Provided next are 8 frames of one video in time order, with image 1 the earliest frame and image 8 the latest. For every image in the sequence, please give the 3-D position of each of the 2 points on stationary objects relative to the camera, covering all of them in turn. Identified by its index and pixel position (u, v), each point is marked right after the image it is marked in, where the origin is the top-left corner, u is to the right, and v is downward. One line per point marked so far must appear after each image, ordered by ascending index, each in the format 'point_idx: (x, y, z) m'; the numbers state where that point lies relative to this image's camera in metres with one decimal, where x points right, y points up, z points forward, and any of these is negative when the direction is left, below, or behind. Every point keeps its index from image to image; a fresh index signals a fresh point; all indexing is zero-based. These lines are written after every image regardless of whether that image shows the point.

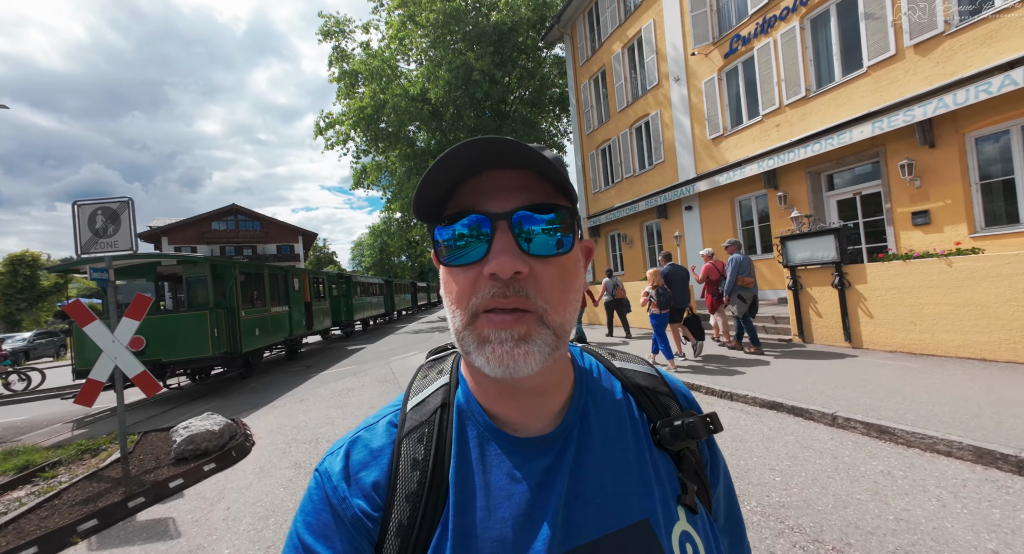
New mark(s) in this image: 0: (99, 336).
0: (-5.3, -0.8, +5.5) m
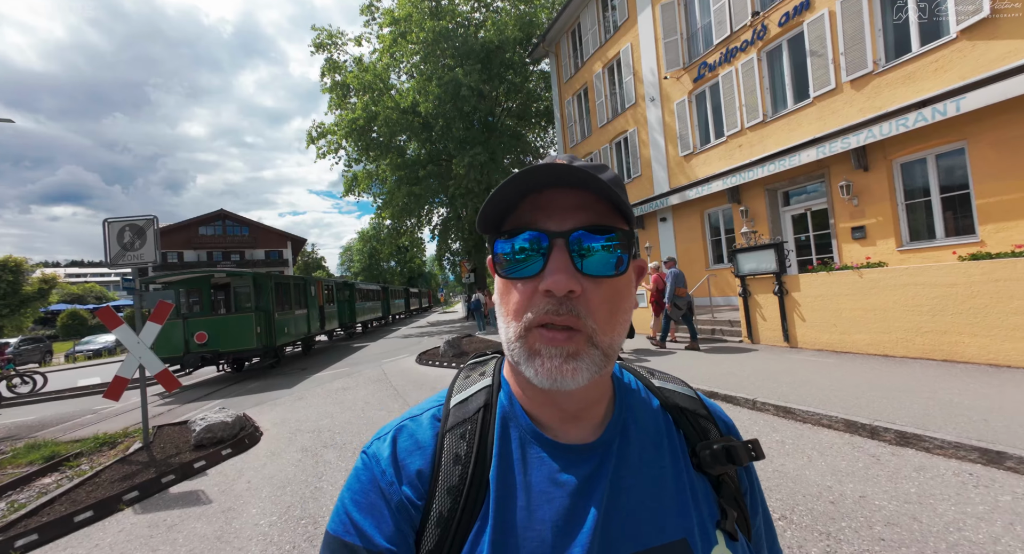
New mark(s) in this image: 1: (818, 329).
0: (-5.6, -0.9, +6.2) m
1: (+5.1, -0.9, +6.9) m
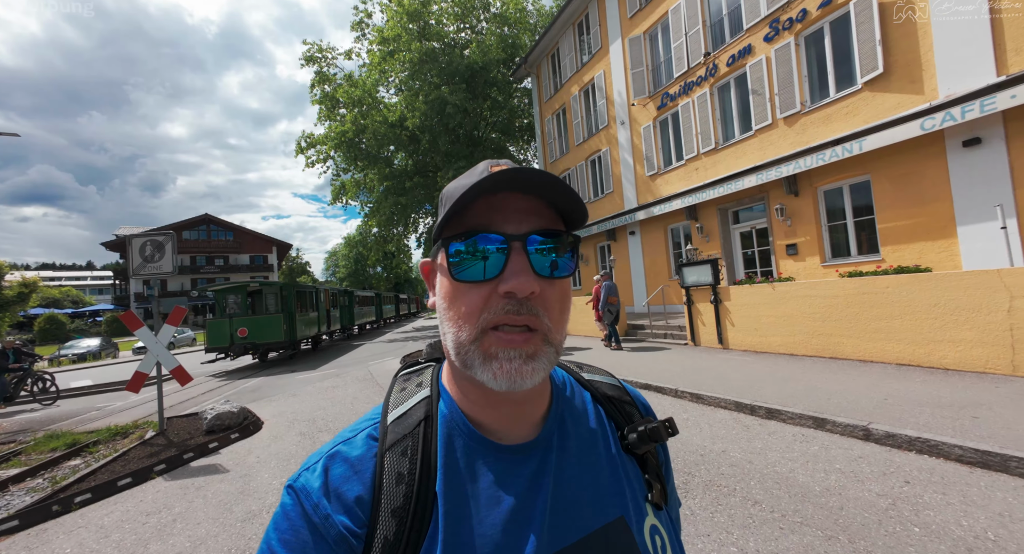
0: (-6.1, -1.0, +7.1) m
1: (+4.5, -1.1, +8.2) m
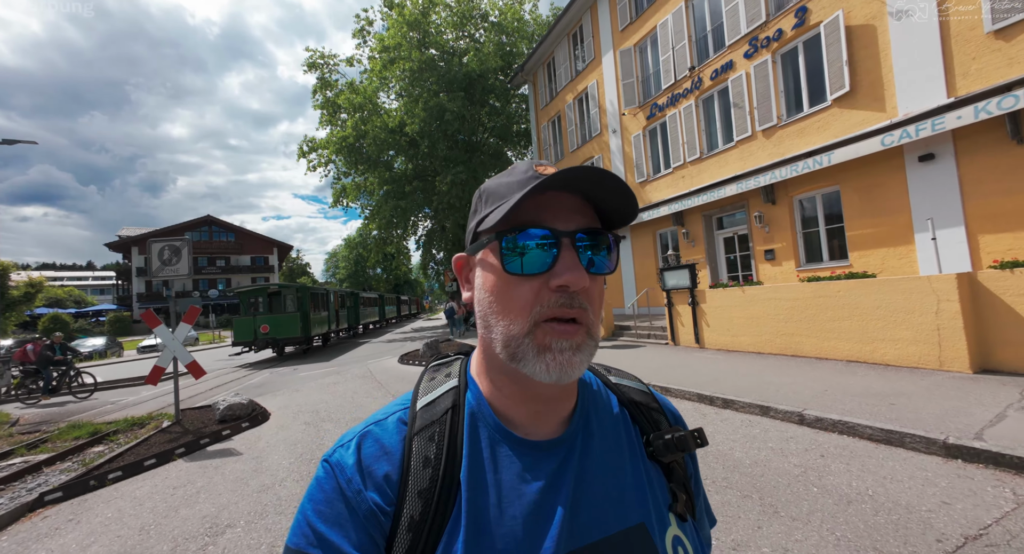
0: (-6.4, -1.1, +7.8) m
1: (+4.3, -1.2, +8.8) m
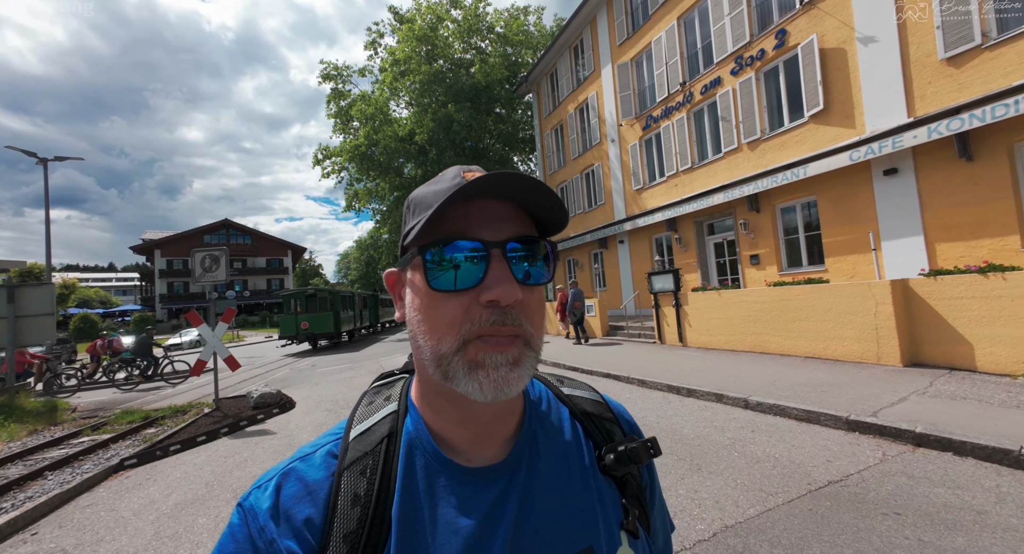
0: (-6.4, -1.2, +8.9) m
1: (+4.3, -1.3, +9.7) m
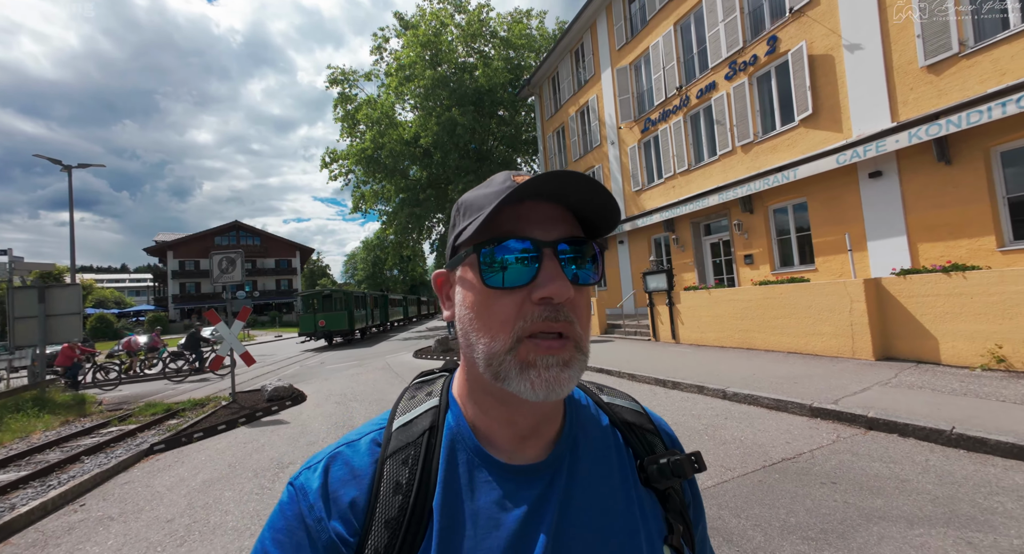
0: (-6.4, -1.2, +9.4) m
1: (+4.3, -1.3, +10.1) m
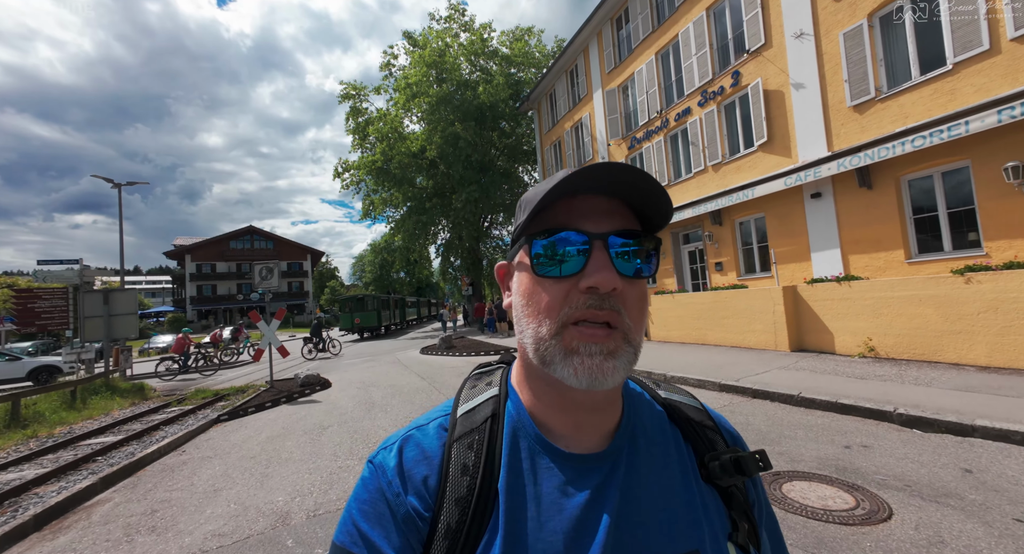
0: (-6.6, -1.4, +11.2) m
1: (+4.1, -1.4, +11.7) m
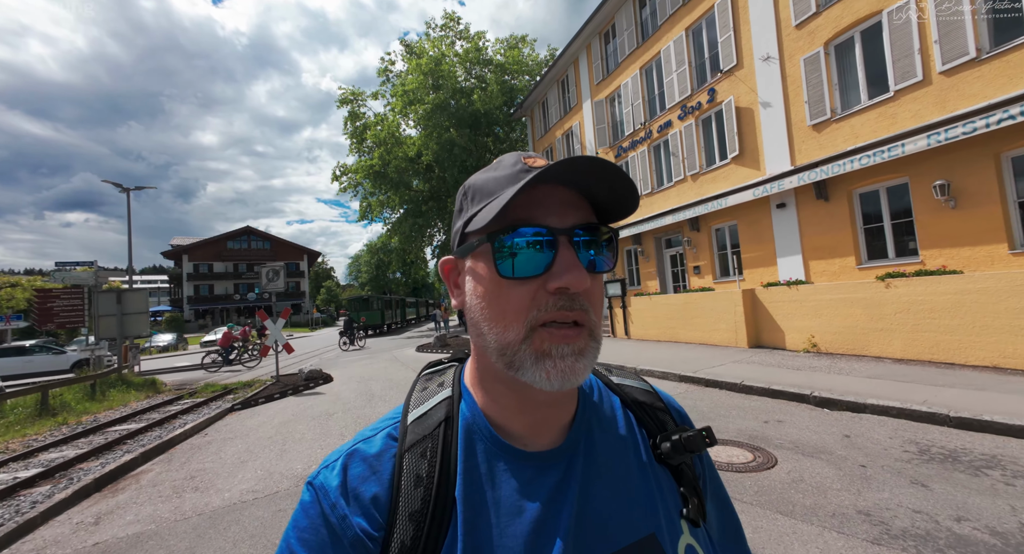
0: (-6.9, -1.4, +12.1) m
1: (+3.8, -1.5, +12.7) m
